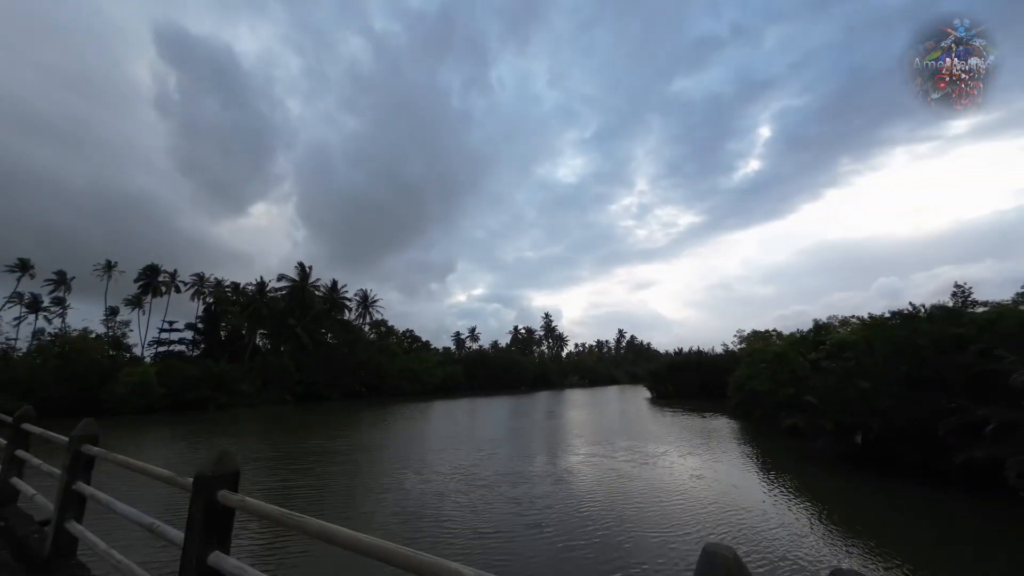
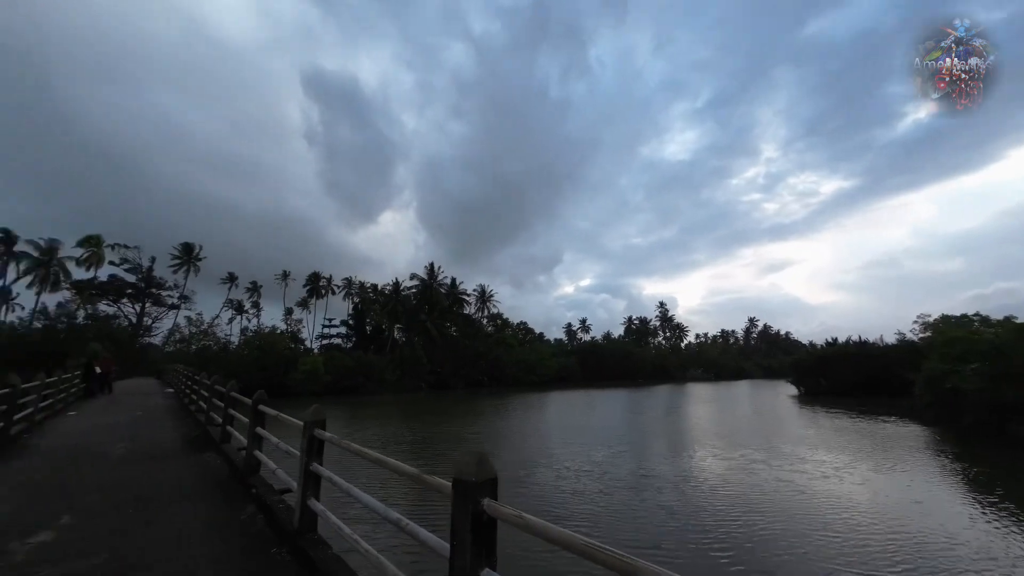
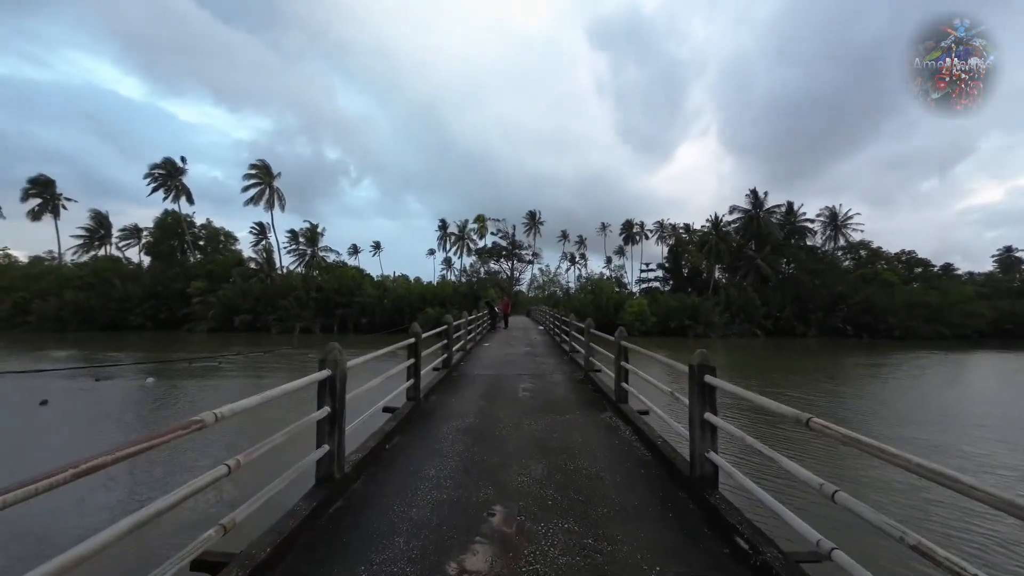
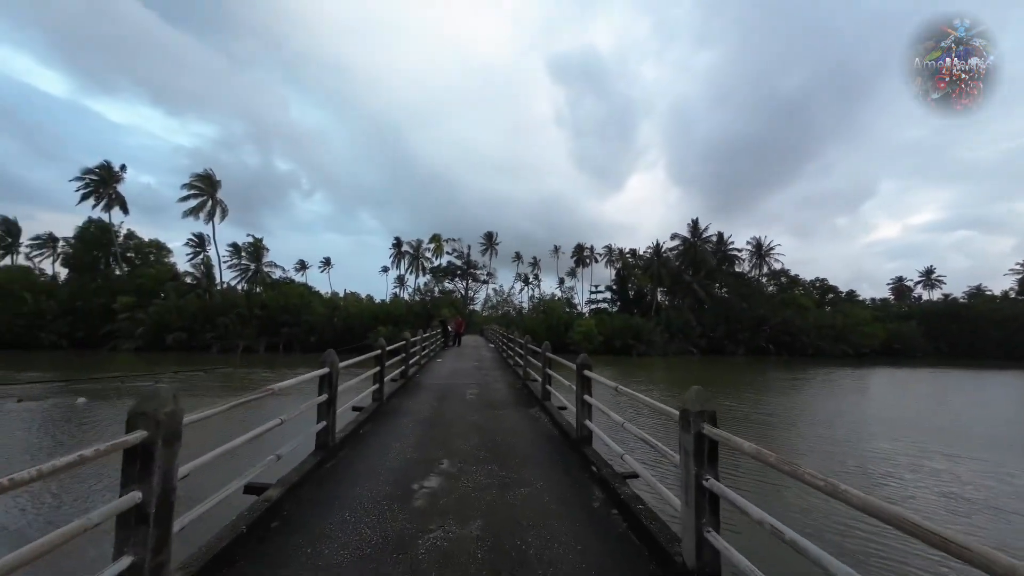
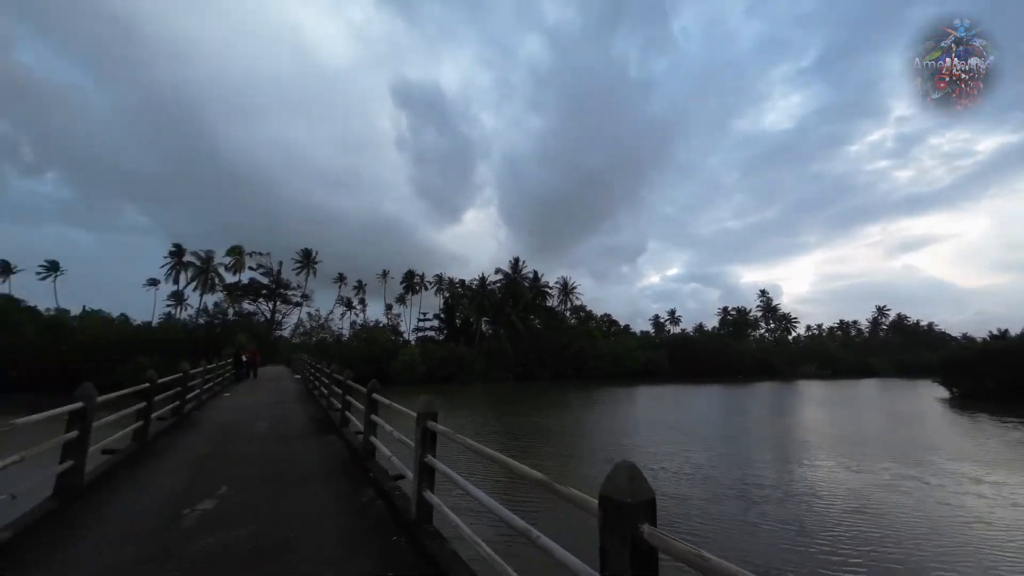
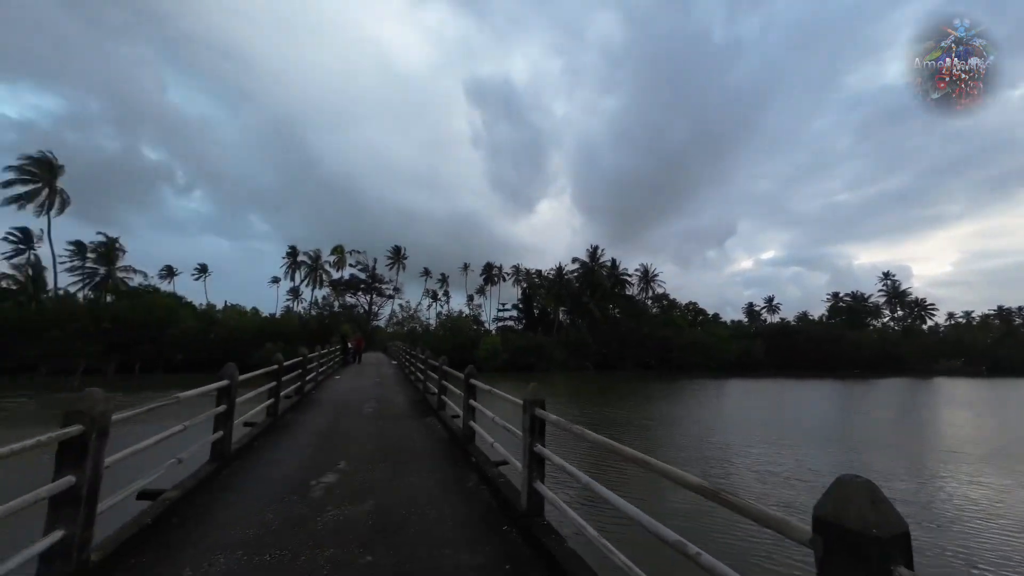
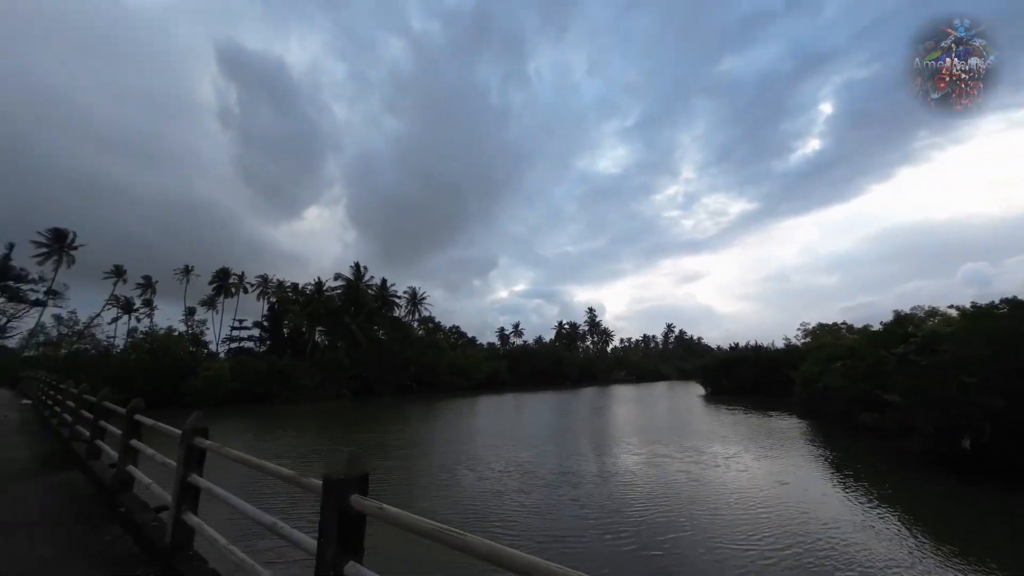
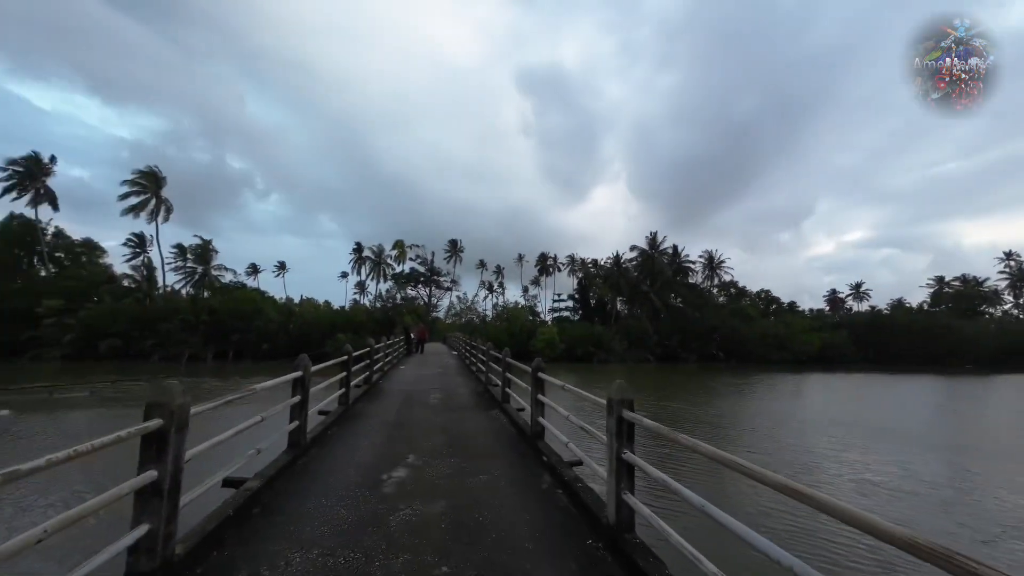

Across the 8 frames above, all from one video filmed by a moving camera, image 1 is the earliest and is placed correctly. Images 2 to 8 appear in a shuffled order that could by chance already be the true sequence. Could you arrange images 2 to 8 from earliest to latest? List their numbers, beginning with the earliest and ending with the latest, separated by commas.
7, 2, 5, 6, 8, 4, 3
